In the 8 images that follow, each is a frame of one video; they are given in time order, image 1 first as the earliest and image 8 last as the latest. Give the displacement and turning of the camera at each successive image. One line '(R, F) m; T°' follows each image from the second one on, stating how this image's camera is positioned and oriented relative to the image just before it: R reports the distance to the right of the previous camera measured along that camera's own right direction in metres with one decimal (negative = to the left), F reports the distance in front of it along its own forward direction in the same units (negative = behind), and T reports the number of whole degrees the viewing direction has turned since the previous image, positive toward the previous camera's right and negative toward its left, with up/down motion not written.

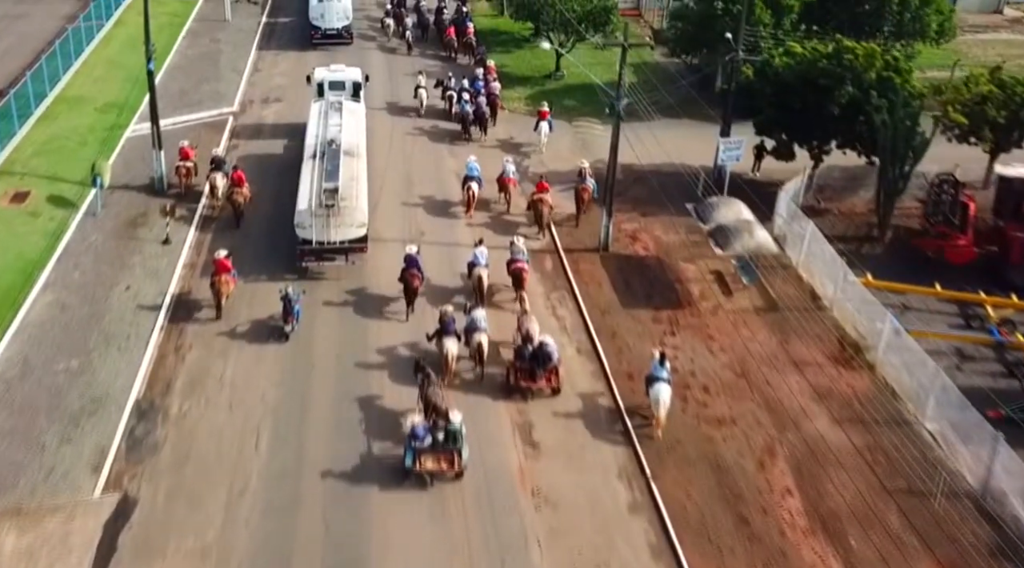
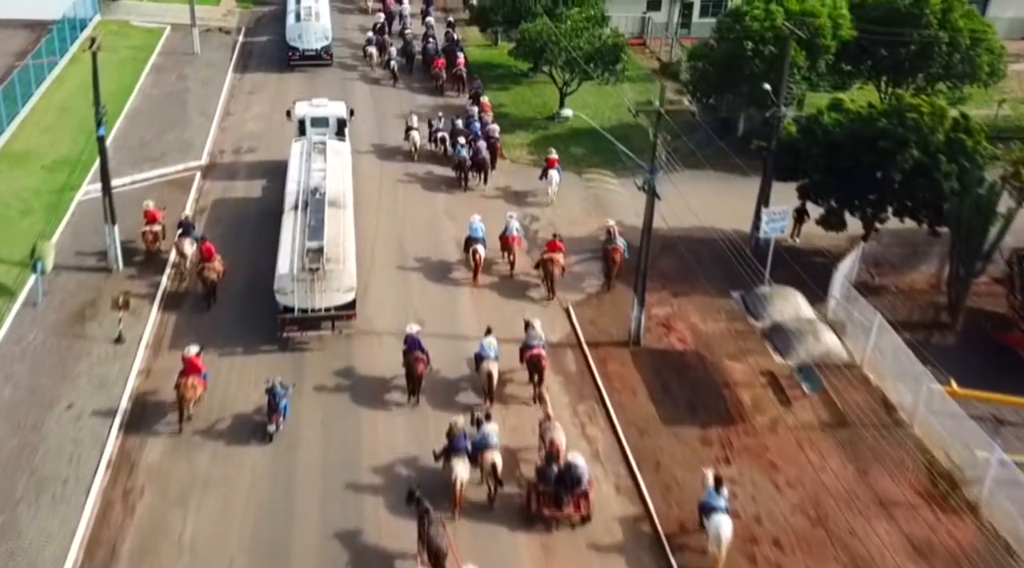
(-0.7, +4.5) m; +1°
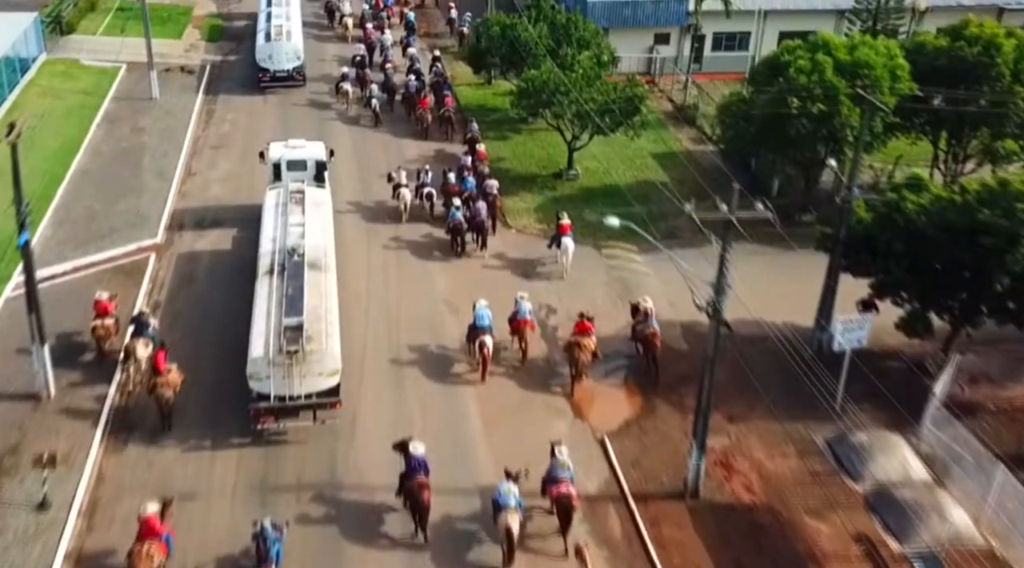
(-0.9, +5.2) m; +1°
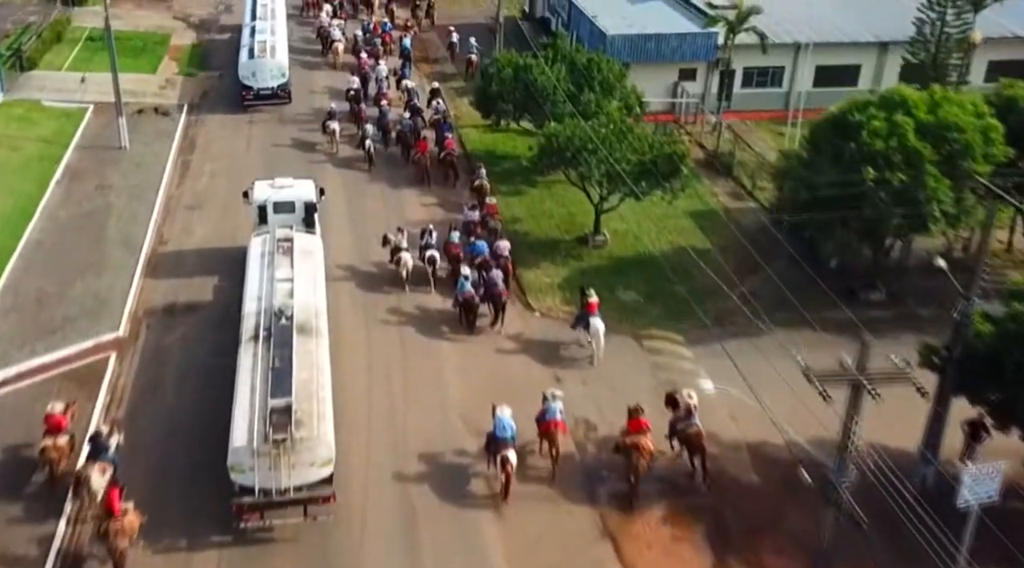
(-0.8, +4.8) m; +1°
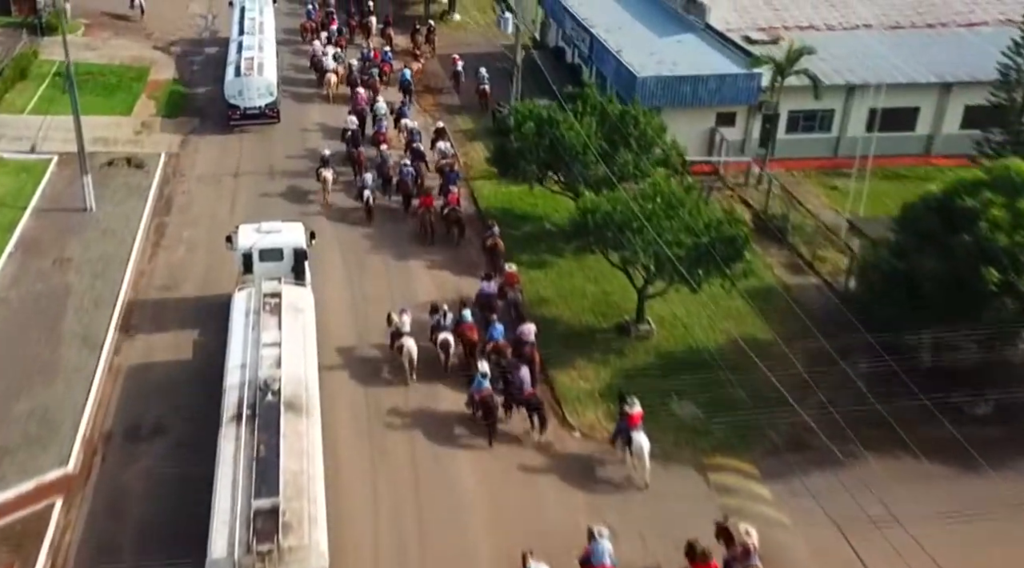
(-0.8, +4.9) m; 0°
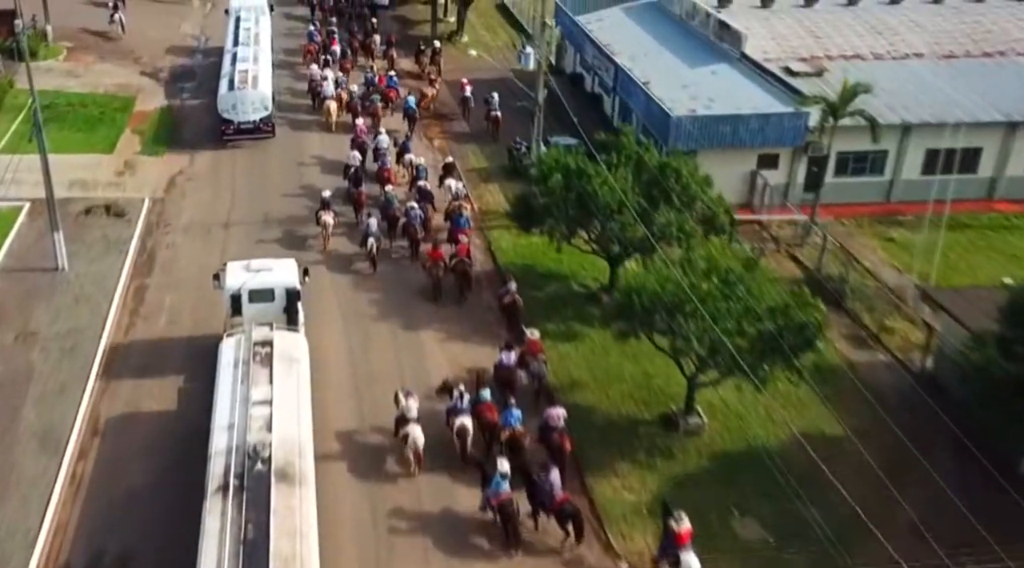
(-0.6, +3.8) m; 0°
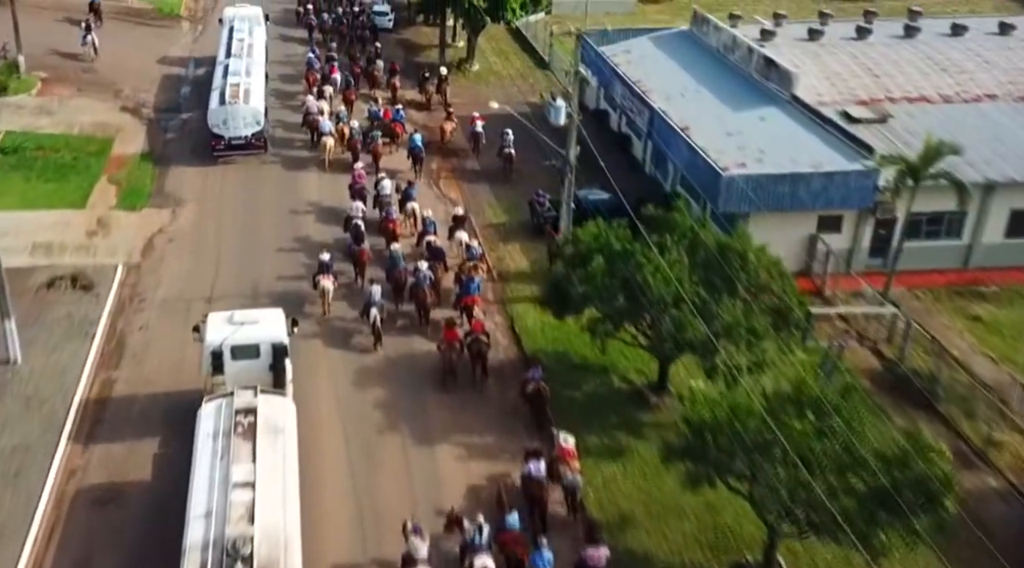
(-0.6, +4.6) m; 0°
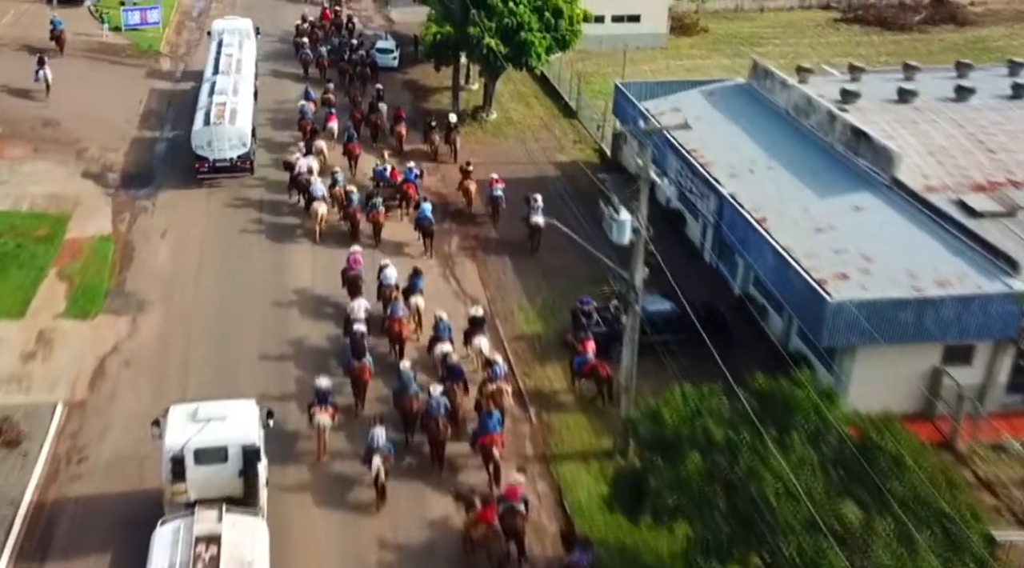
(-0.8, +6.7) m; 0°
